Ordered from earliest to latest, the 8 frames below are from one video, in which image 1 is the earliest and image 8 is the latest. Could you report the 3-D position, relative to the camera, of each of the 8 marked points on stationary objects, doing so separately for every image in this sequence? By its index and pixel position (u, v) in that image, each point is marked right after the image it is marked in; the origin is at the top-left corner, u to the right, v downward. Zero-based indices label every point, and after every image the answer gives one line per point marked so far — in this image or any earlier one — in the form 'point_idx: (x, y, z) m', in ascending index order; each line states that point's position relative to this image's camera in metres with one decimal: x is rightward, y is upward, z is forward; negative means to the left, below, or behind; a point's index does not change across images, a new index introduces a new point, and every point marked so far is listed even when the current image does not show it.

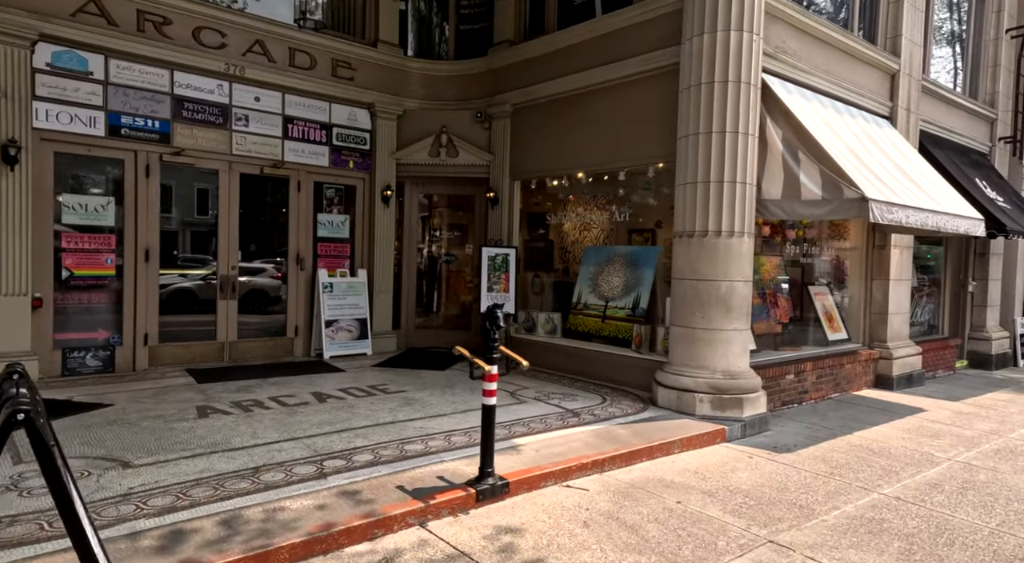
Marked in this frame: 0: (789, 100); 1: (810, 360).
0: (+3.0, +2.0, +7.2) m
1: (+3.8, -1.0, +8.4) m
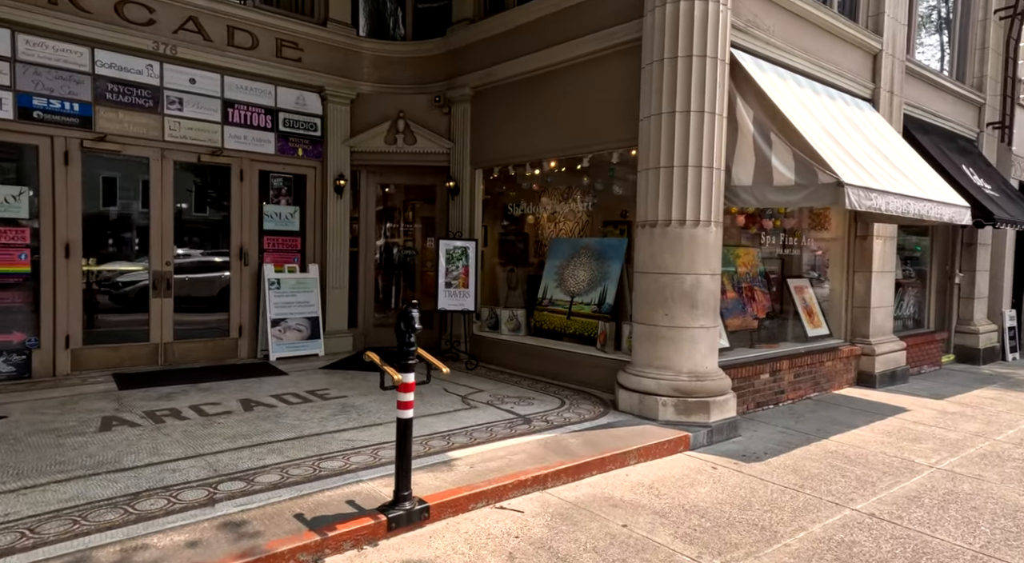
0: (+2.5, +2.1, +6.7) m
1: (+3.3, -0.9, +7.9) m
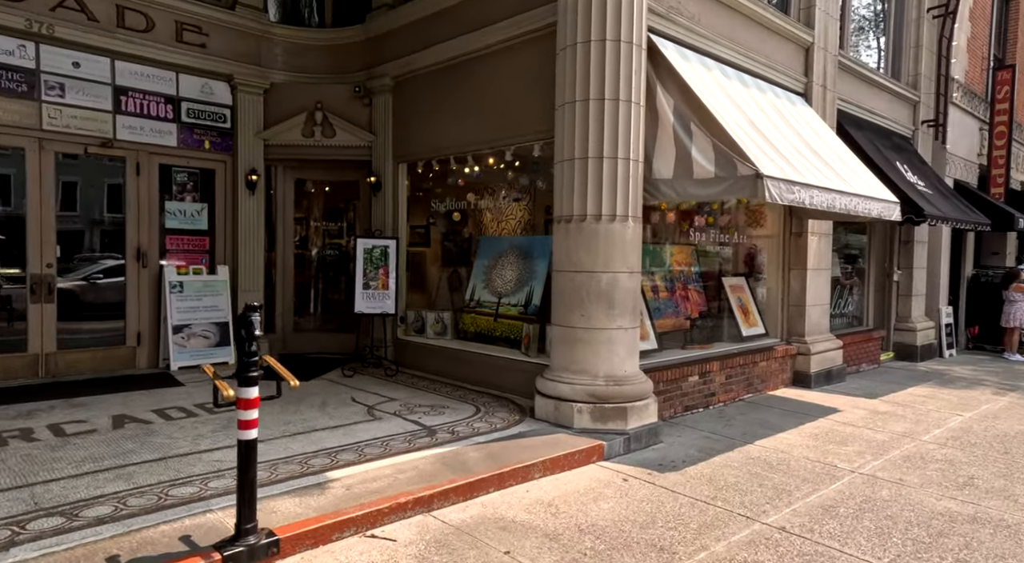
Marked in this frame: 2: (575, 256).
0: (+1.6, +2.1, +6.4) m
1: (+2.4, -0.9, +7.6) m
2: (+0.6, +0.2, +5.8) m
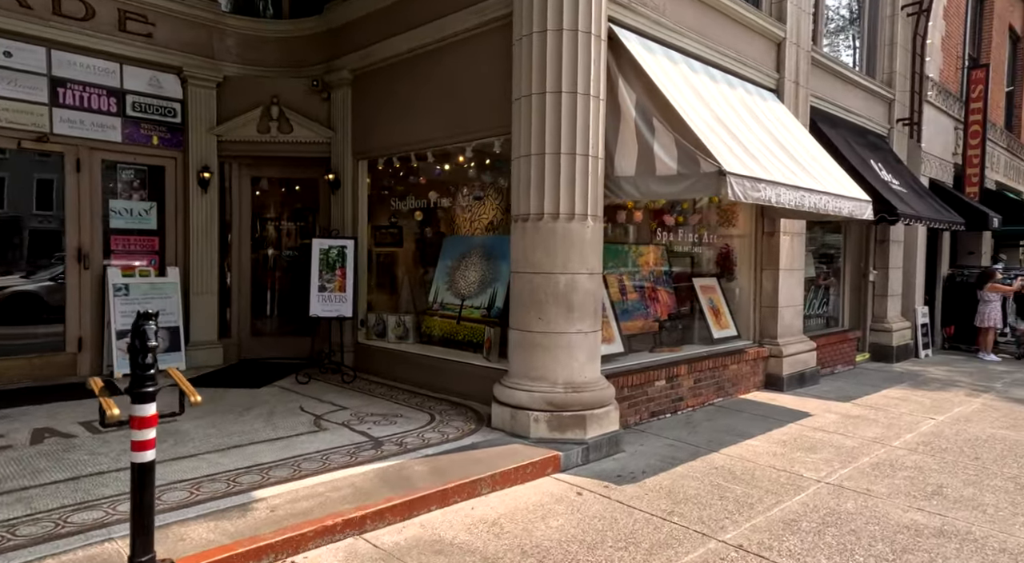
0: (+1.2, +2.1, +6.1) m
1: (+2.0, -0.9, +7.4) m
2: (+0.2, +0.2, +5.6) m
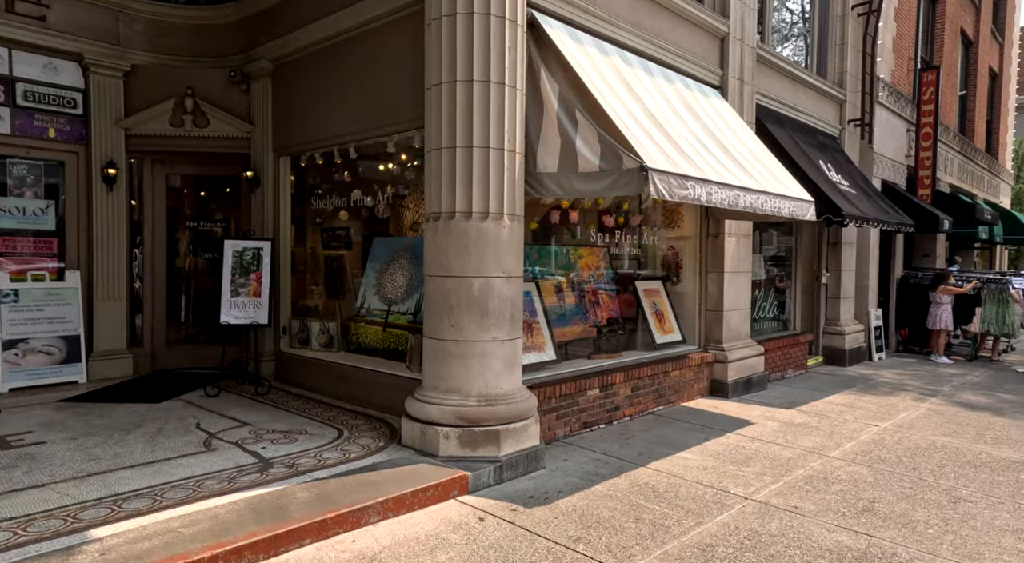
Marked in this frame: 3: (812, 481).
0: (+0.5, +2.1, +5.7) m
1: (+1.2, -1.0, +7.0) m
2: (-0.5, +0.2, +5.1) m
3: (+2.4, -1.6, +5.2) m
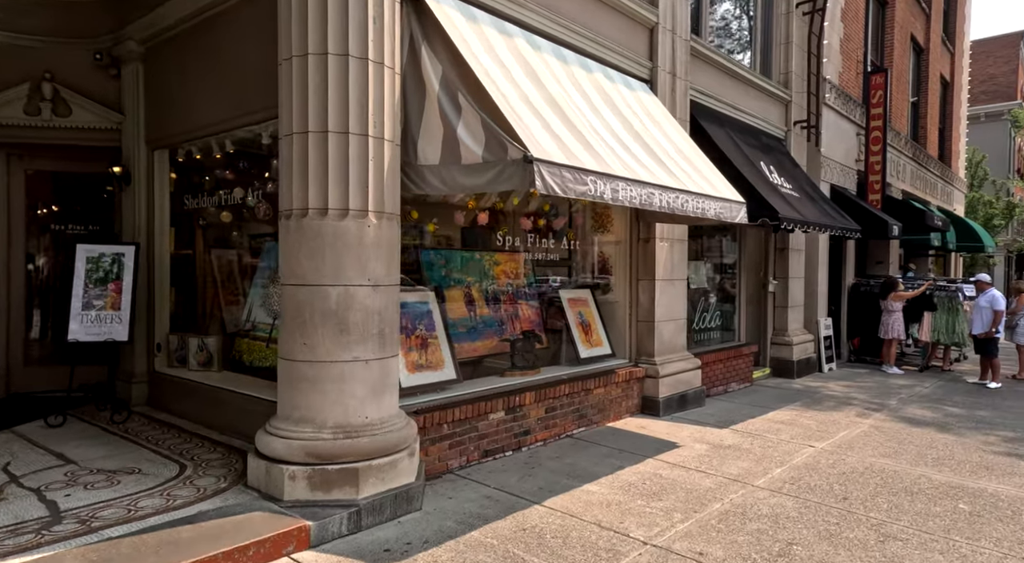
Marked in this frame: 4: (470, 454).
0: (-0.4, +2.0, +5.0) m
1: (+0.2, -1.0, +6.3) m
2: (-1.4, +0.1, +4.4) m
3: (+1.5, -1.7, +4.5) m
4: (-0.4, -1.5, +5.6) m
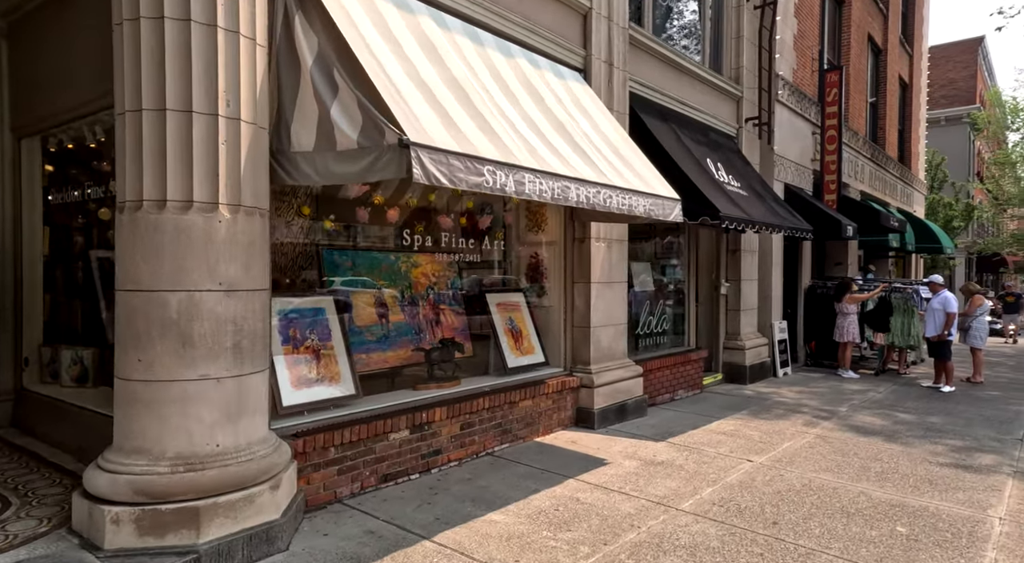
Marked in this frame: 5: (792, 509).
0: (-1.2, +2.0, +4.4) m
1: (-0.6, -1.1, +5.7) m
2: (-2.1, +0.1, +3.7) m
3: (+0.8, -1.7, +4.0) m
4: (-1.1, -1.5, +5.0) m
5: (+2.1, -1.7, +4.9) m
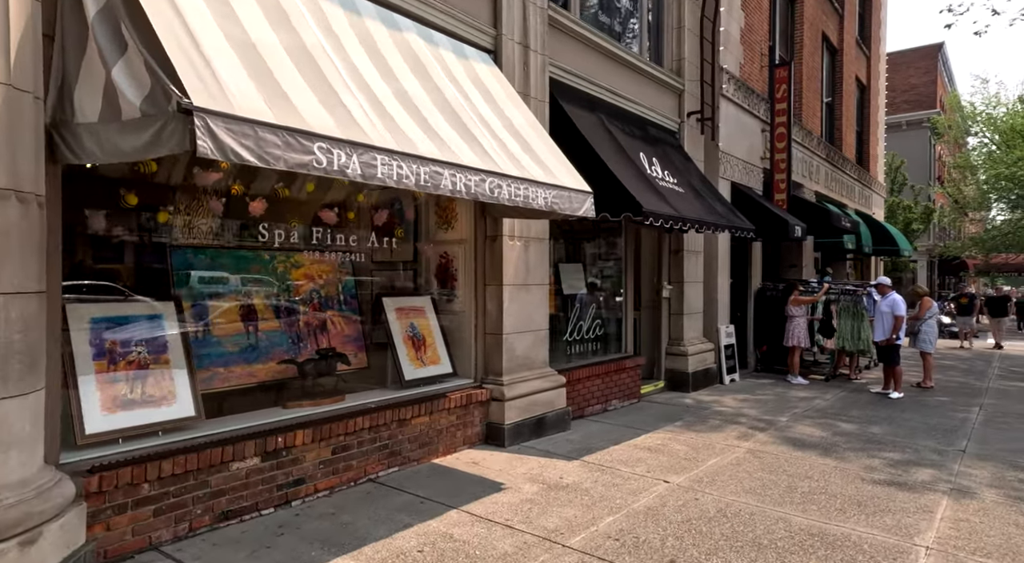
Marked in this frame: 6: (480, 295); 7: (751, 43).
0: (-2.1, +2.0, +3.7) m
1: (-1.5, -1.1, +5.0) m
2: (-3.0, +0.1, +2.9) m
3: (-0.1, -1.7, +3.3) m
4: (-2.0, -1.5, +4.2) m
5: (+1.2, -1.7, +4.3) m
6: (-0.3, -0.1, +7.1) m
7: (+4.9, +4.9, +13.5) m
